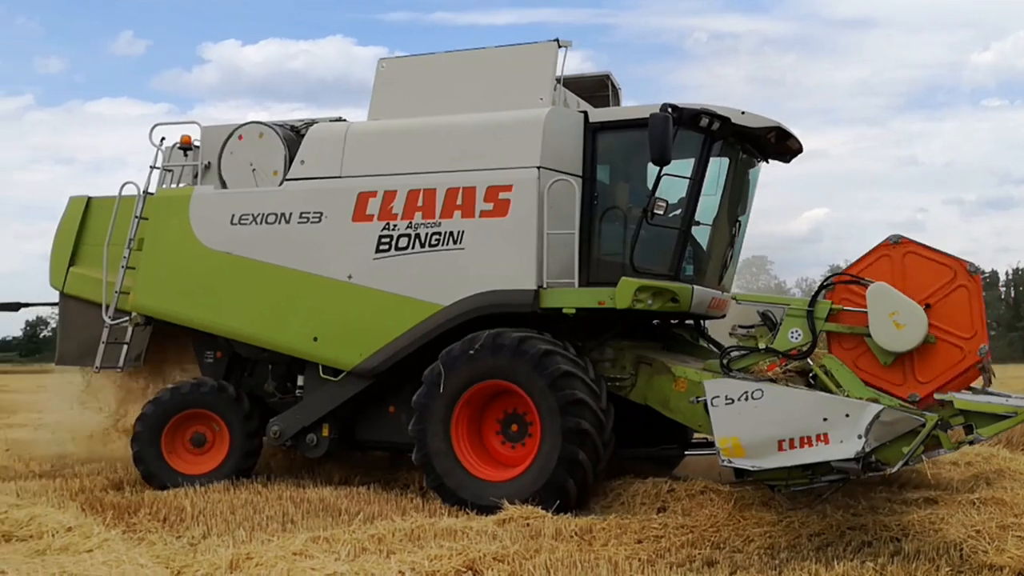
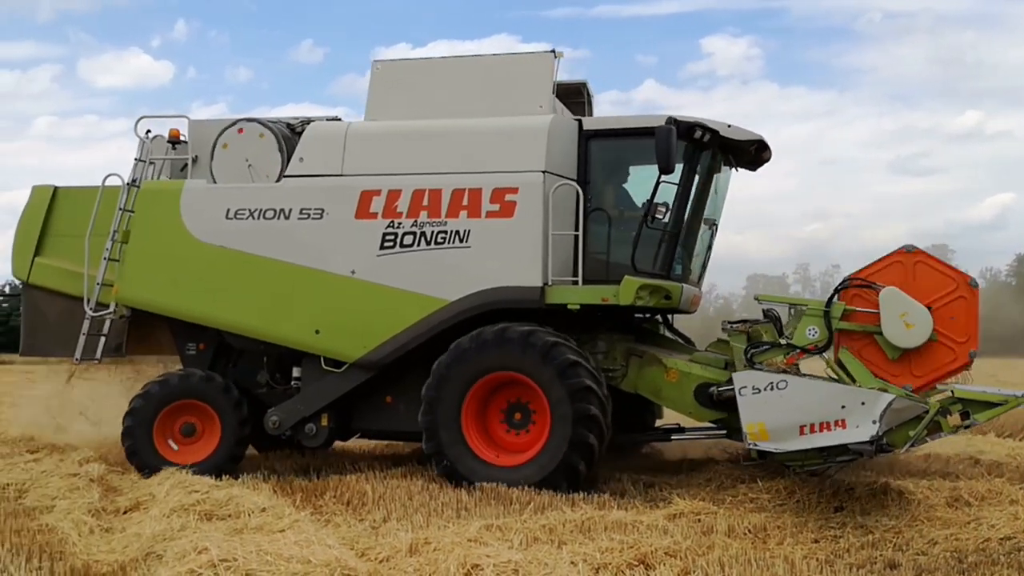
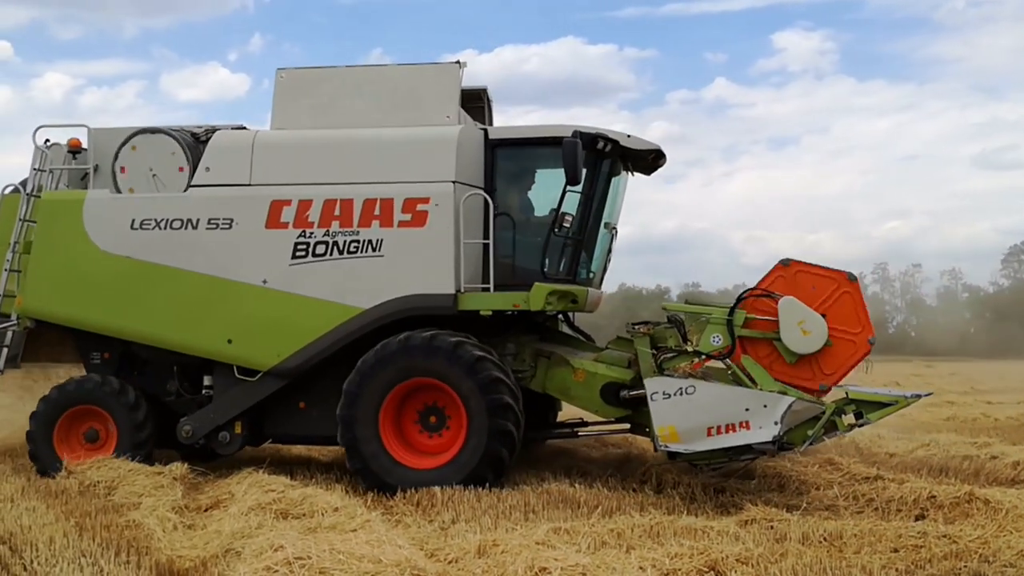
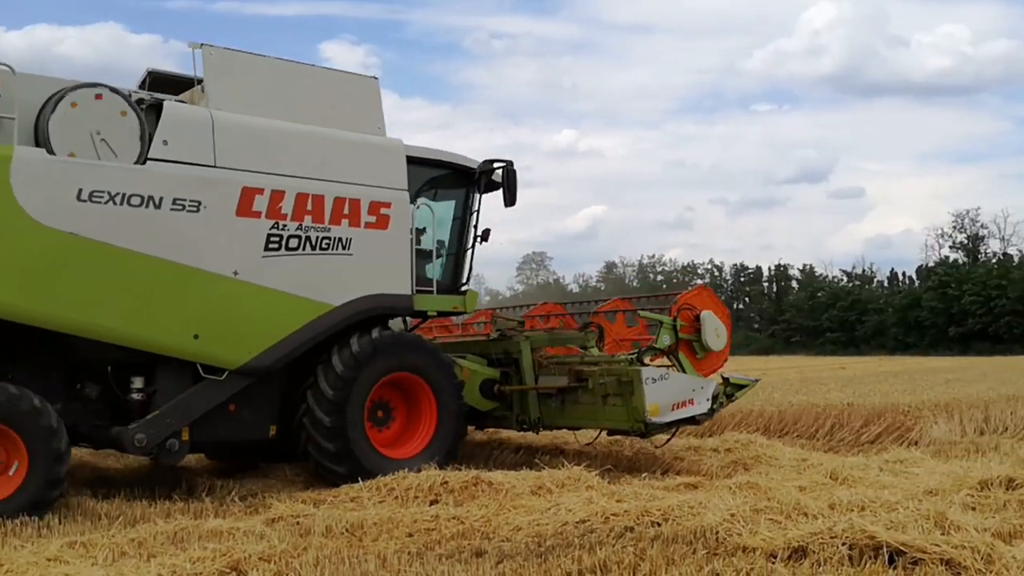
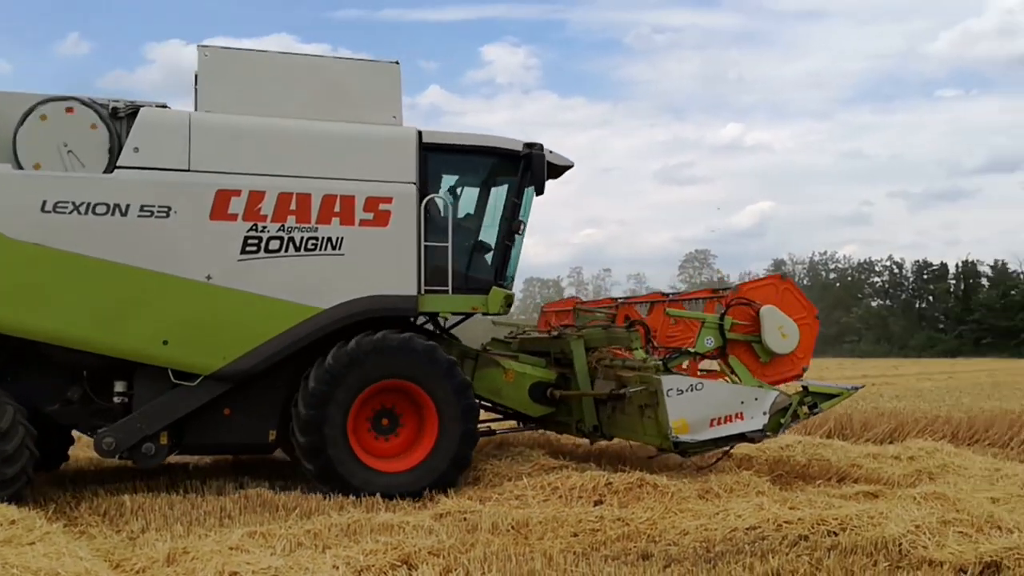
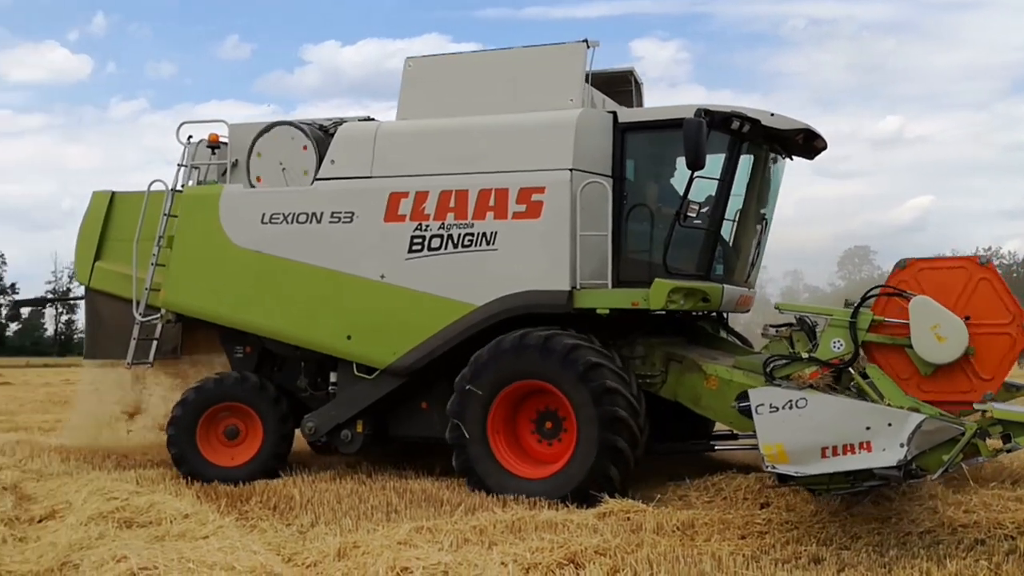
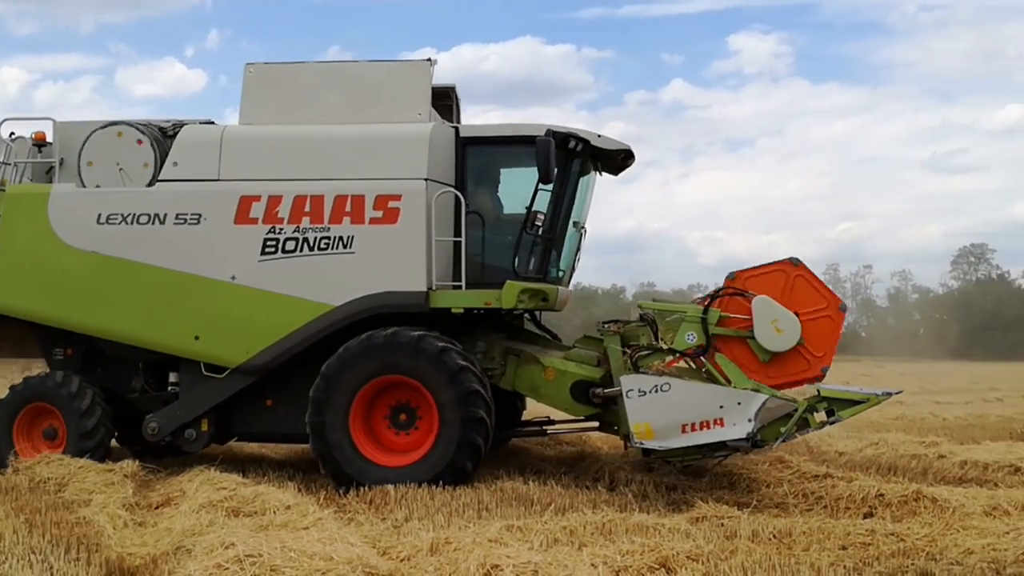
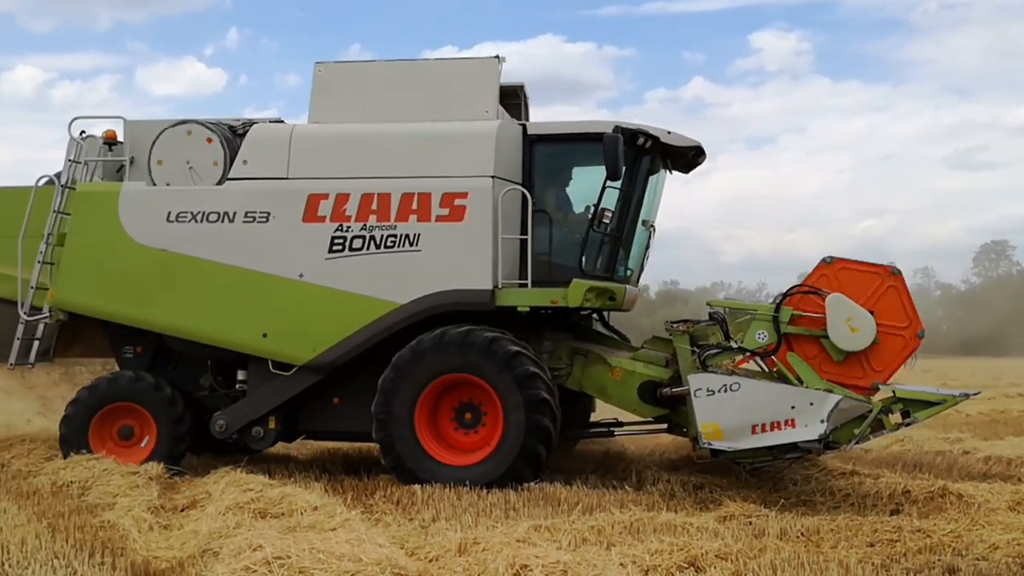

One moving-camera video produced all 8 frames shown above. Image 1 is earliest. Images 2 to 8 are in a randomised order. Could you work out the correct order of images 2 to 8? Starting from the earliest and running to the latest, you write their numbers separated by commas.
6, 2, 8, 3, 7, 5, 4
